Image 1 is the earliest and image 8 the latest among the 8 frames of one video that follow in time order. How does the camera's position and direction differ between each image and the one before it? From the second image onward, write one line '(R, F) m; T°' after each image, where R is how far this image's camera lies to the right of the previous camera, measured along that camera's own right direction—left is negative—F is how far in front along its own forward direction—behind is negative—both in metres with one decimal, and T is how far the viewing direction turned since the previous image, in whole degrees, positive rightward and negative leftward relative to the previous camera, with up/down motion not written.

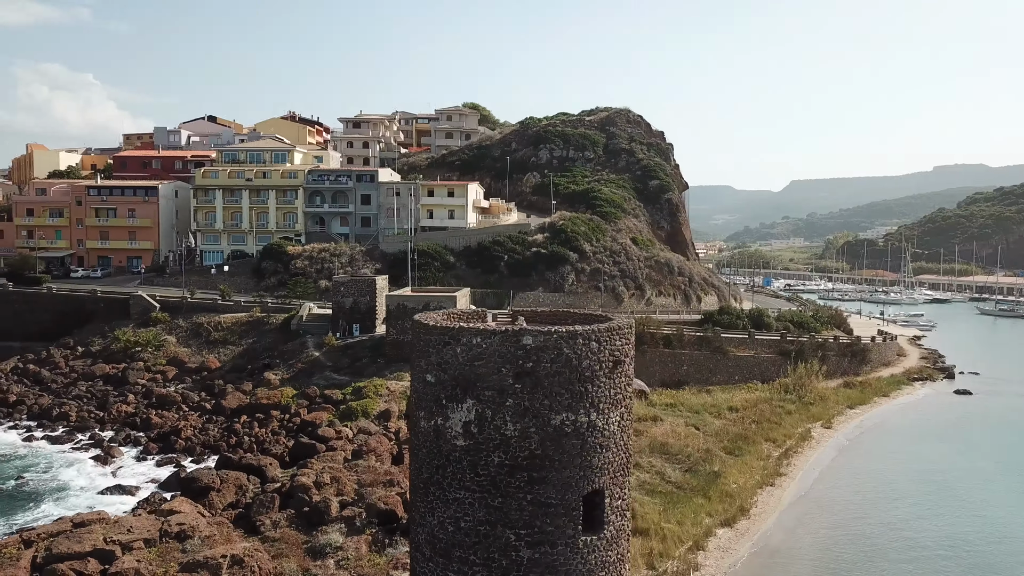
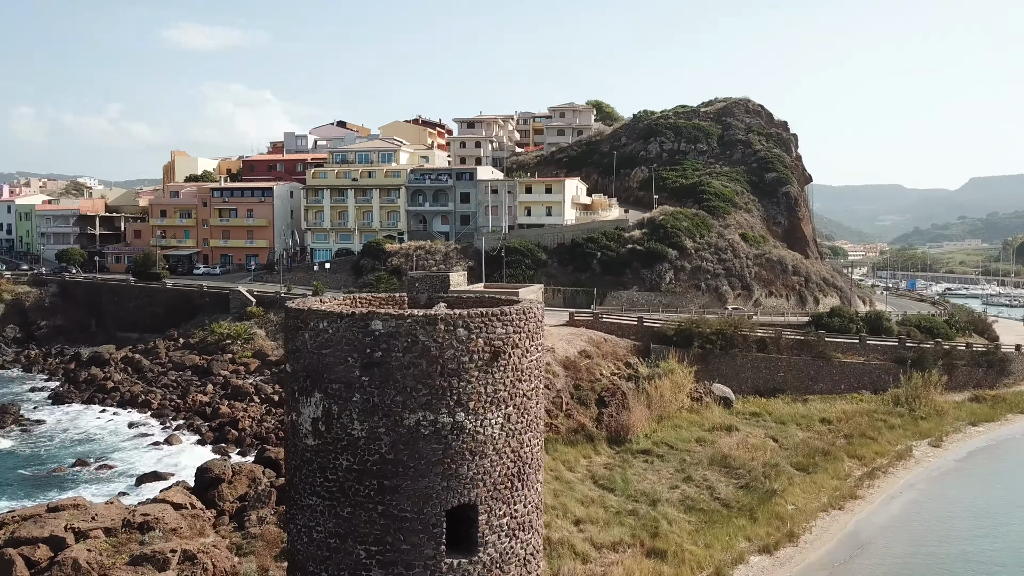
(+1.9, +1.2) m; -10°
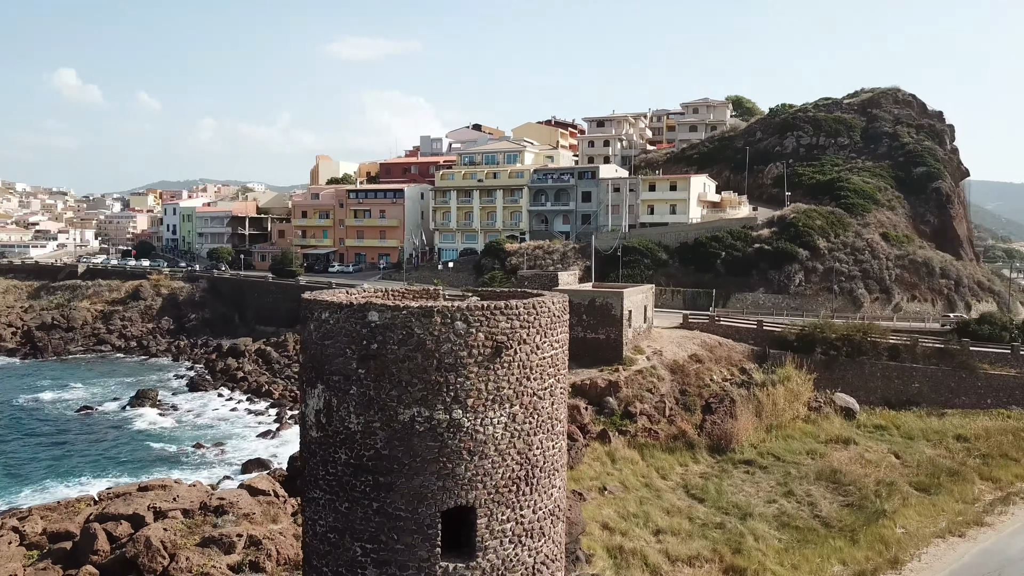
(+0.9, +0.3) m; -11°
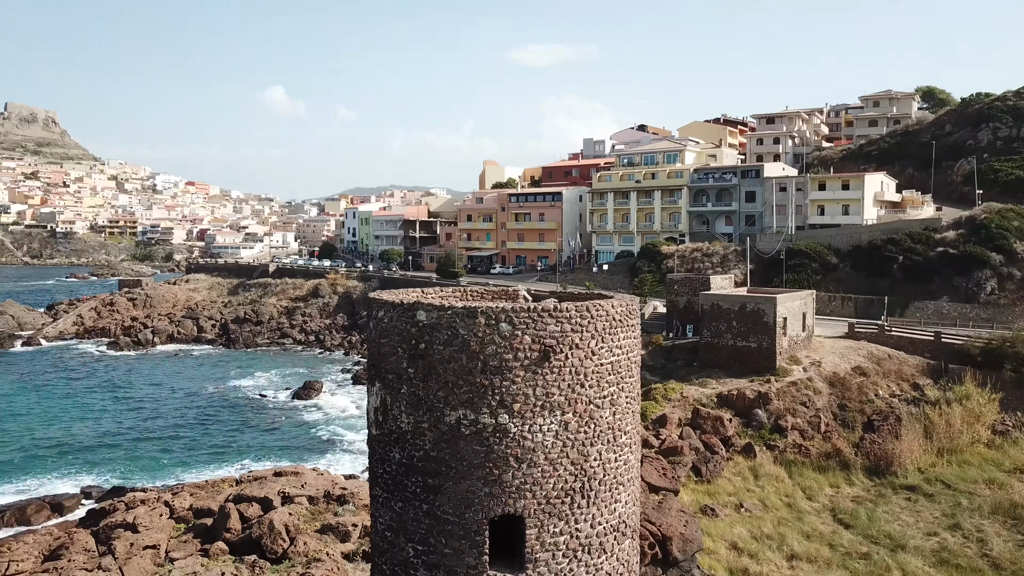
(+0.7, +0.4) m; -13°
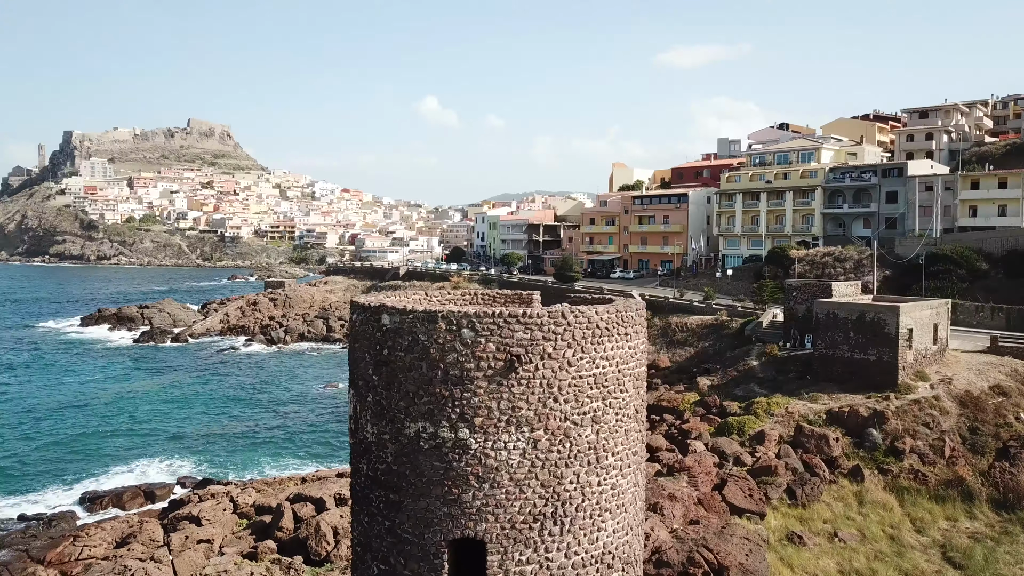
(+1.0, +0.5) m; -10°
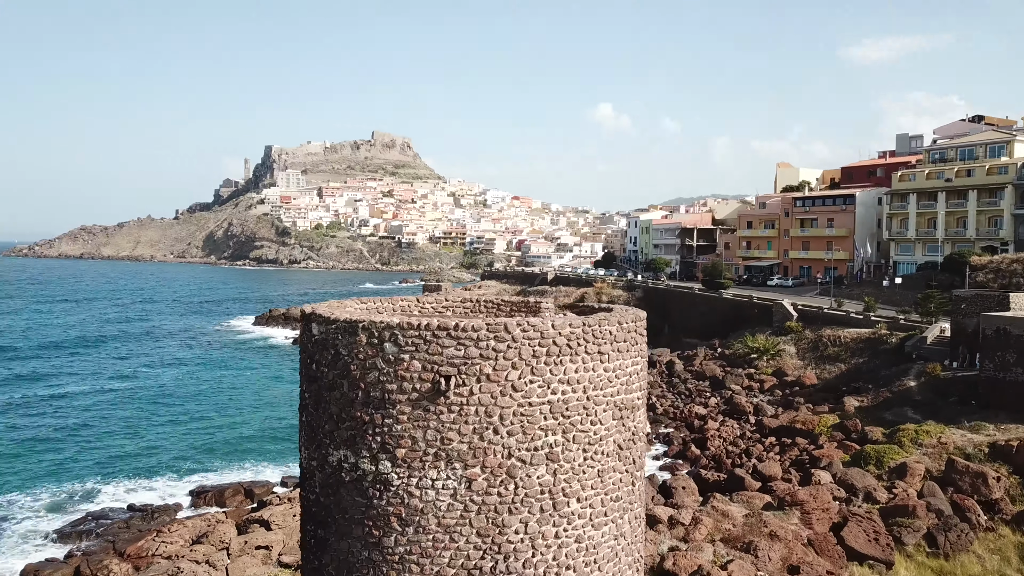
(+1.1, +0.8) m; -12°
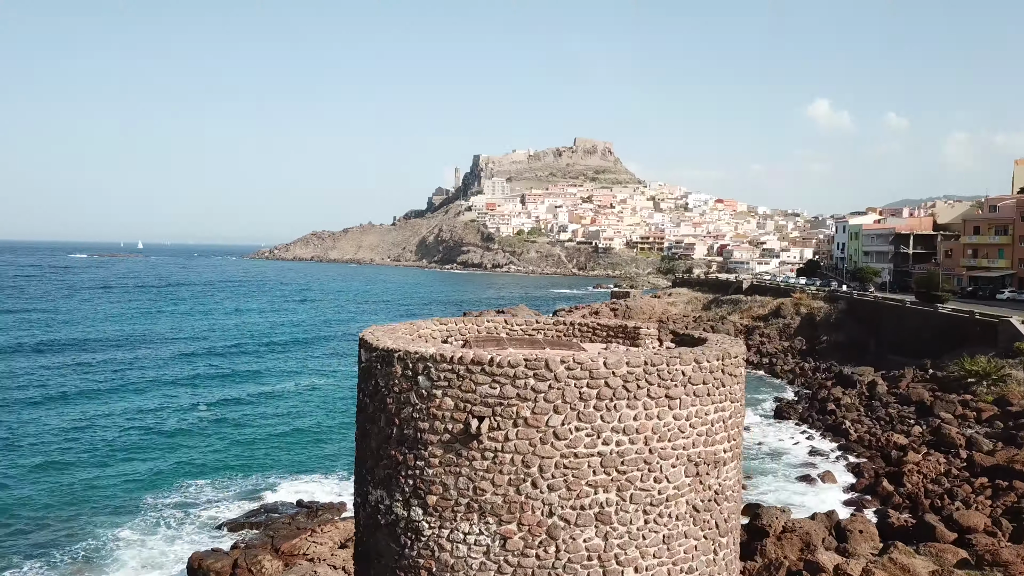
(+0.8, +0.4) m; -16°
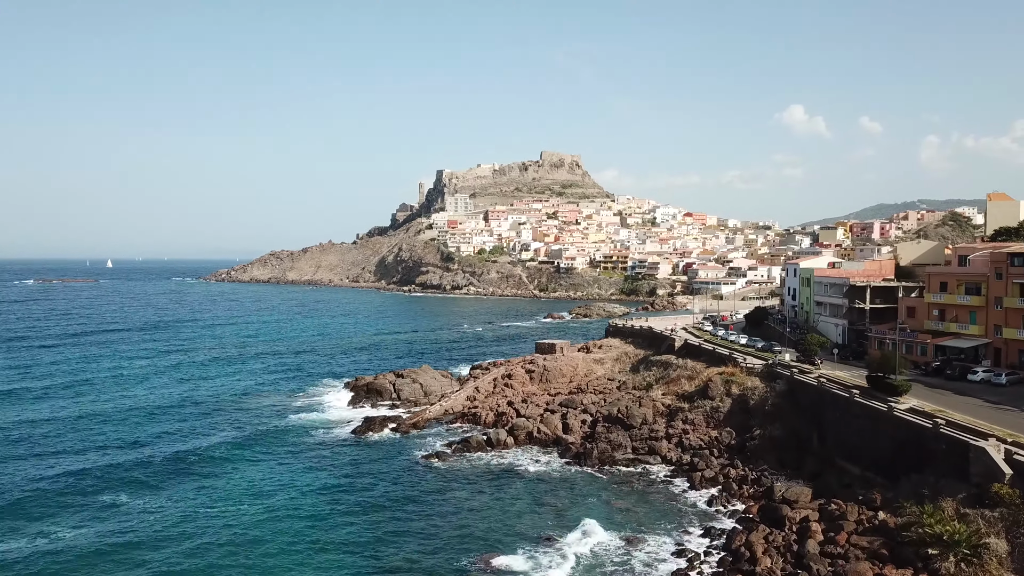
(+6.0, +8.1) m; +1°
